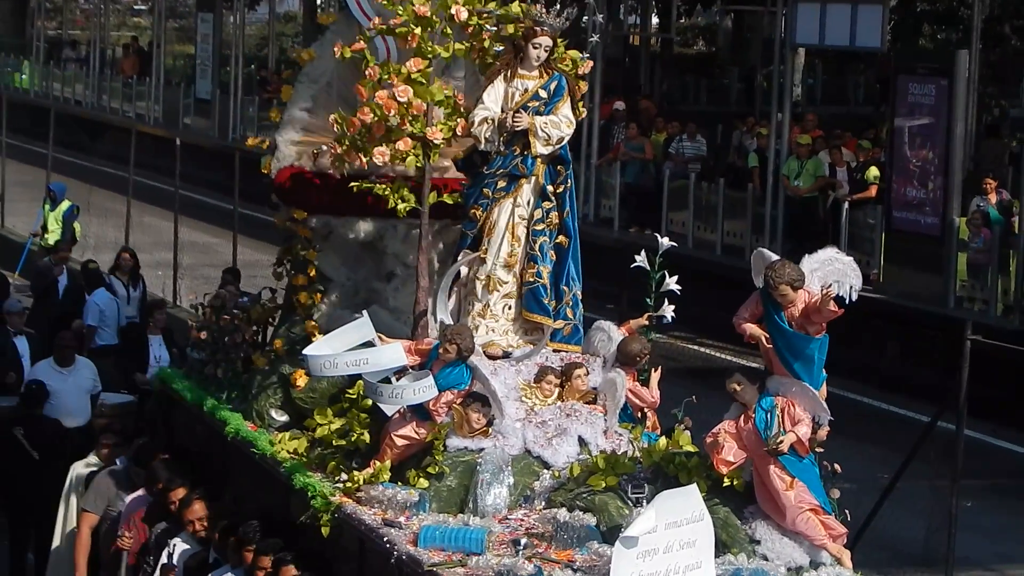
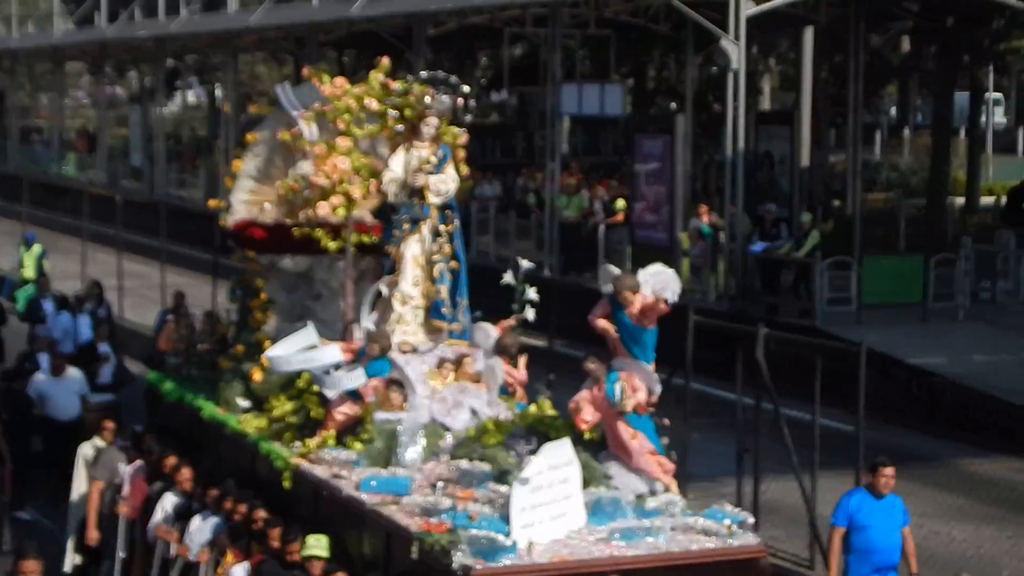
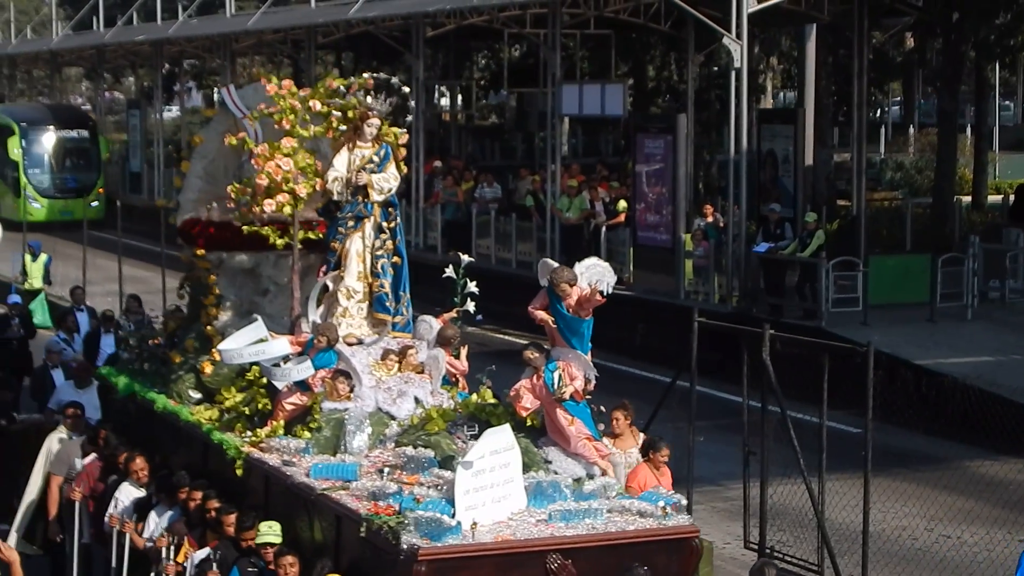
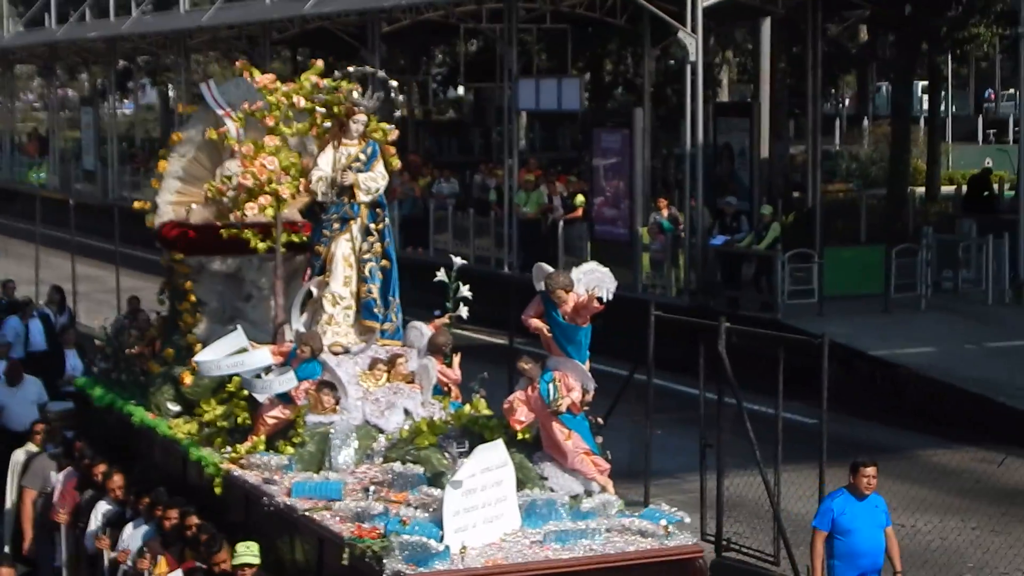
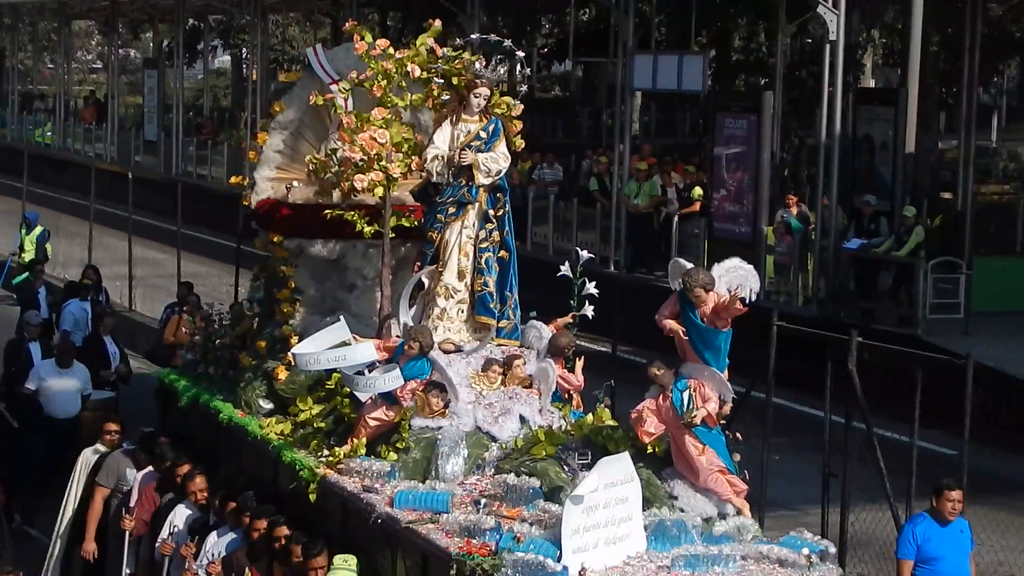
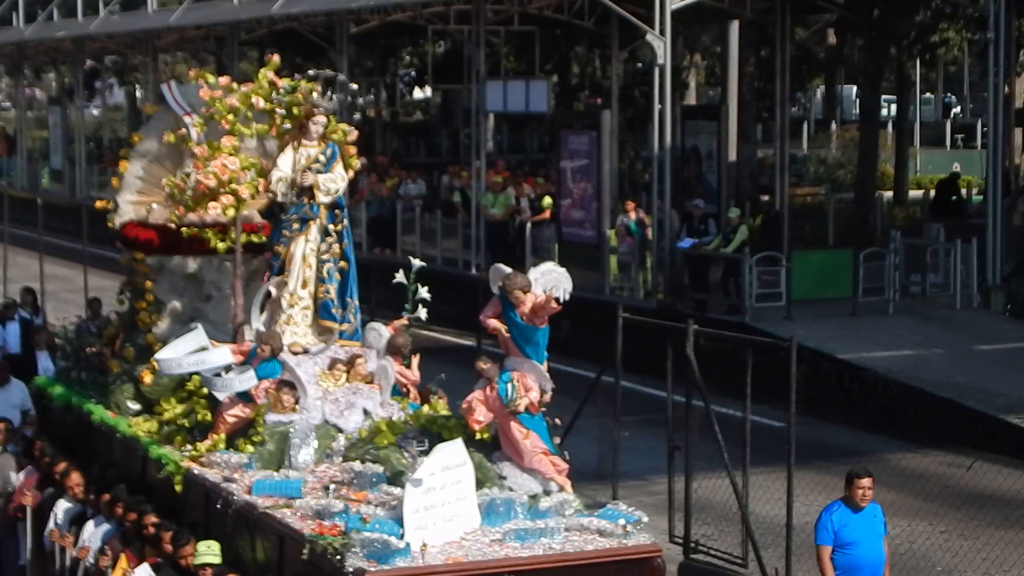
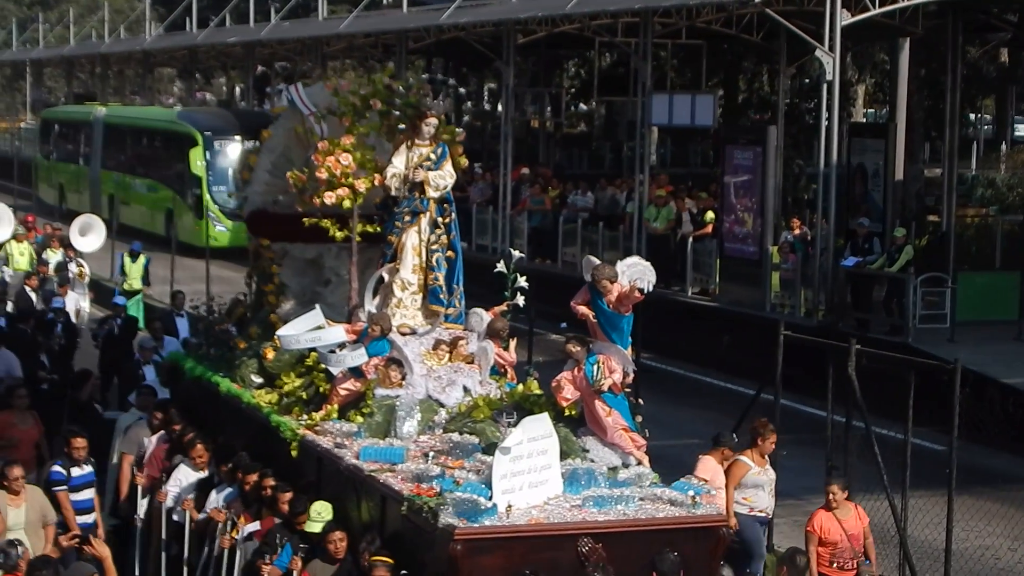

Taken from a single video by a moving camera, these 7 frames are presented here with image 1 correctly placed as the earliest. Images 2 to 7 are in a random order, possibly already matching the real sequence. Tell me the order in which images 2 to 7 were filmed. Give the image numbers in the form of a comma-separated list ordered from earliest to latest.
5, 2, 4, 6, 3, 7
